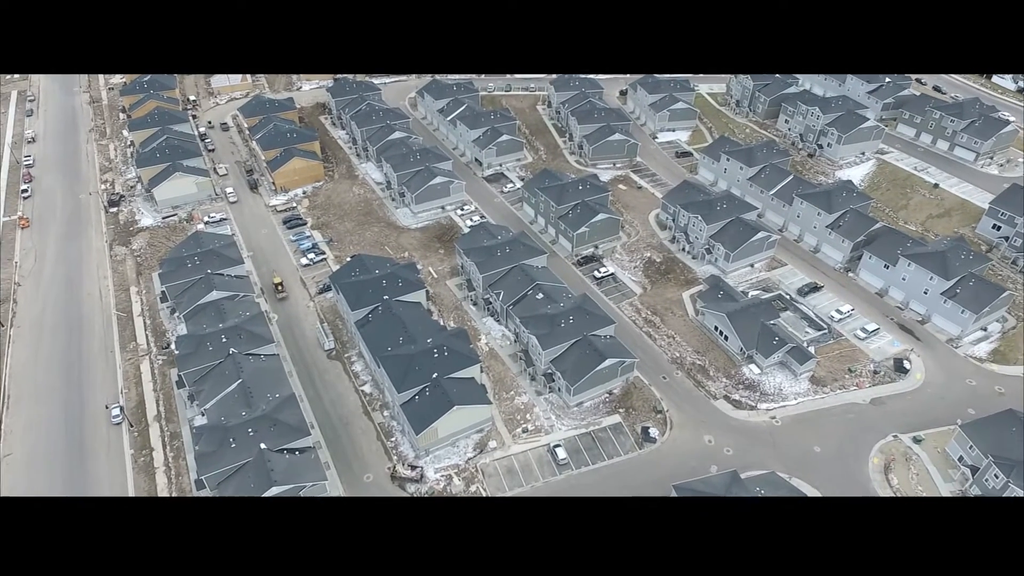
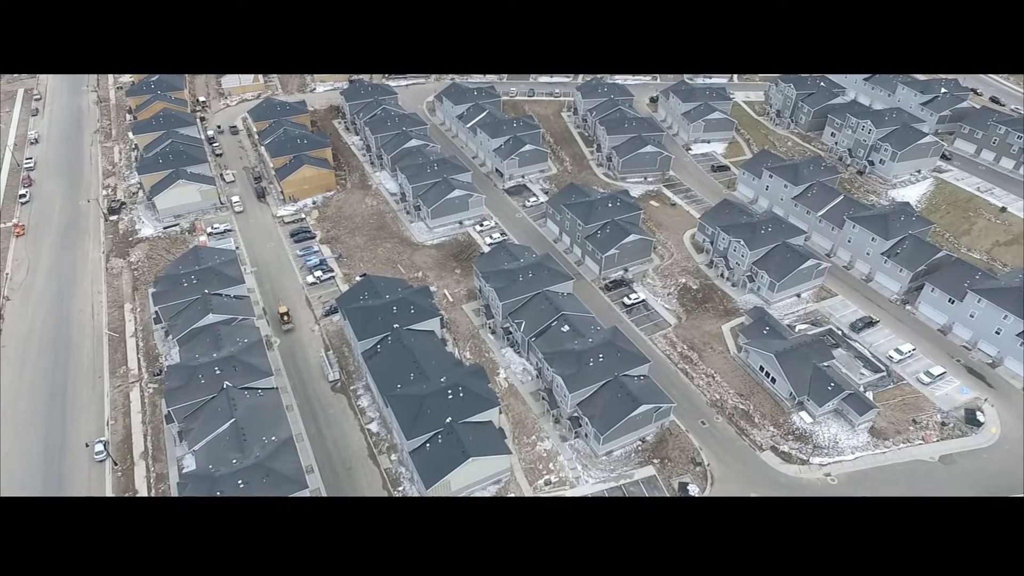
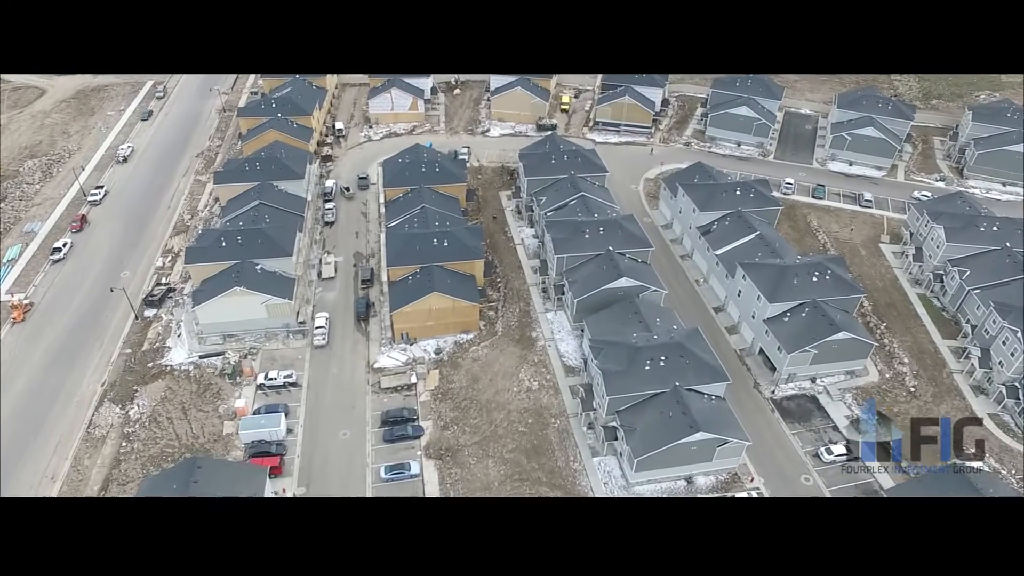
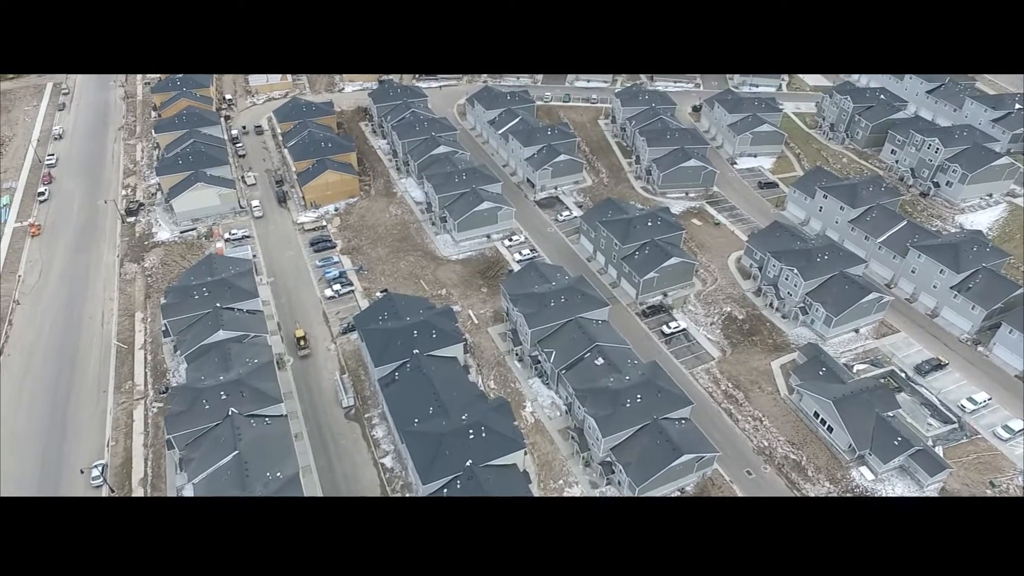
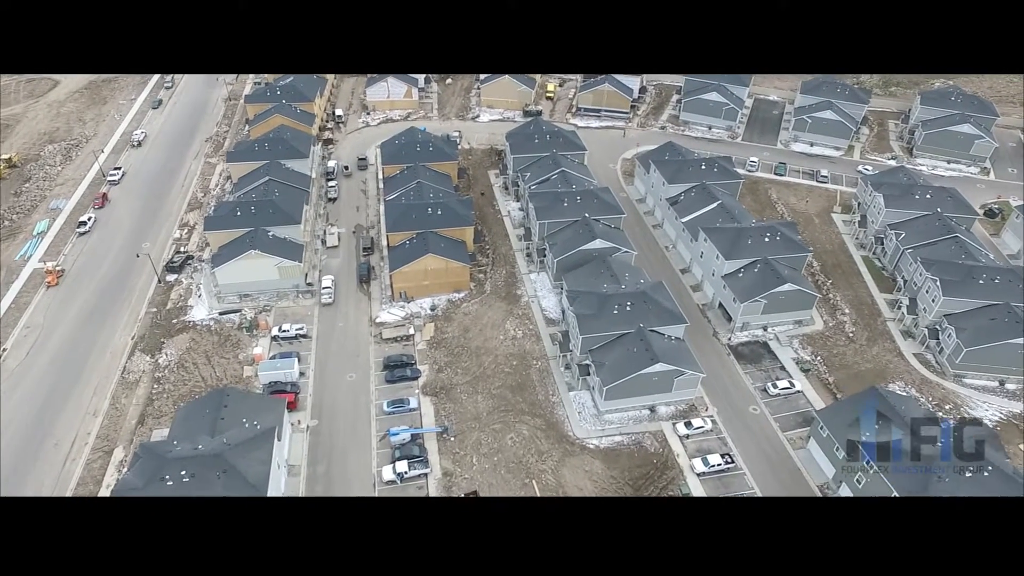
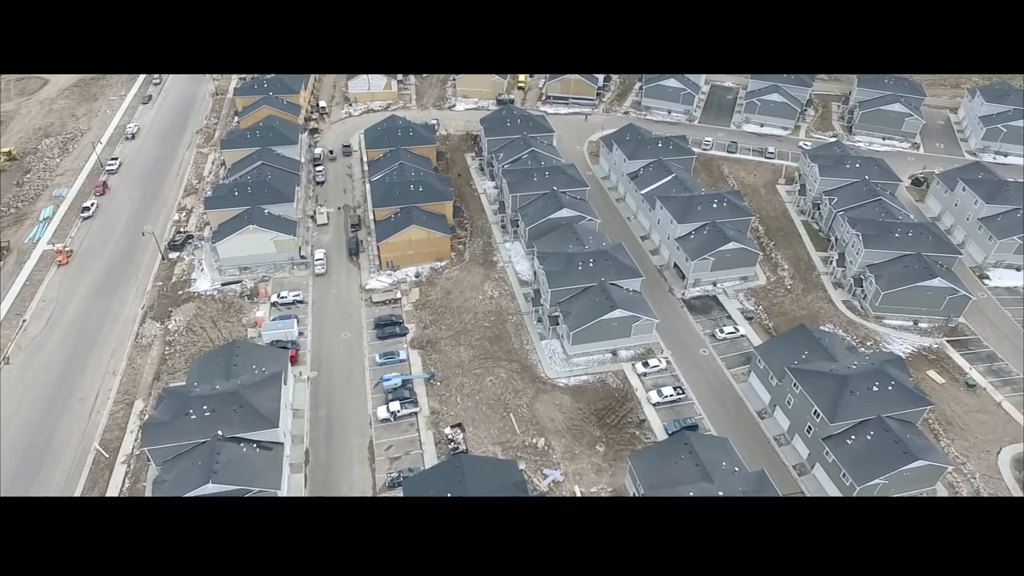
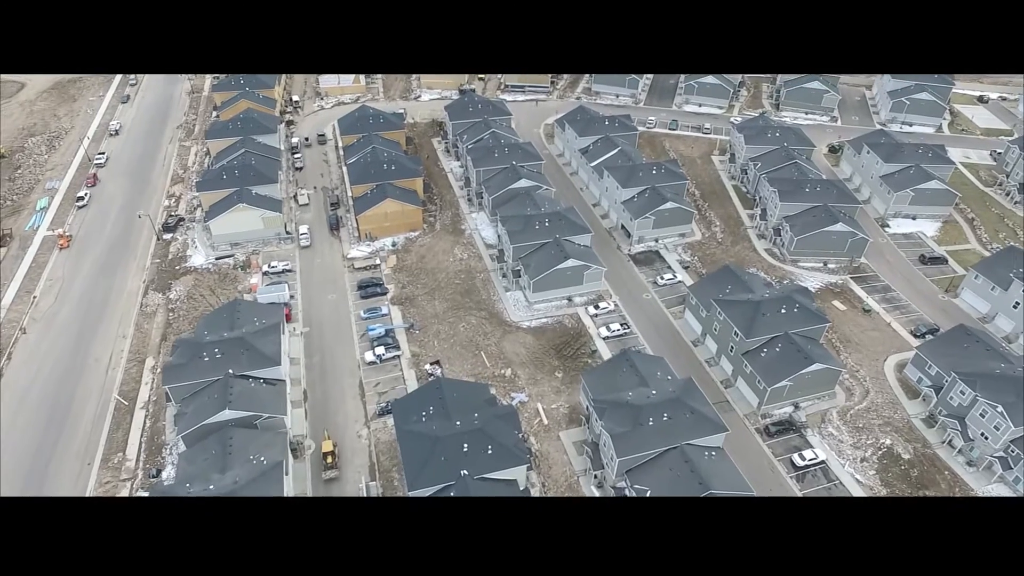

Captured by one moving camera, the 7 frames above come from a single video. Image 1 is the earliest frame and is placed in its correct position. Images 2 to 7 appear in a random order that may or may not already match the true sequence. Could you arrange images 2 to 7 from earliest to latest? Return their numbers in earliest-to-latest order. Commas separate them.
2, 4, 7, 6, 5, 3
